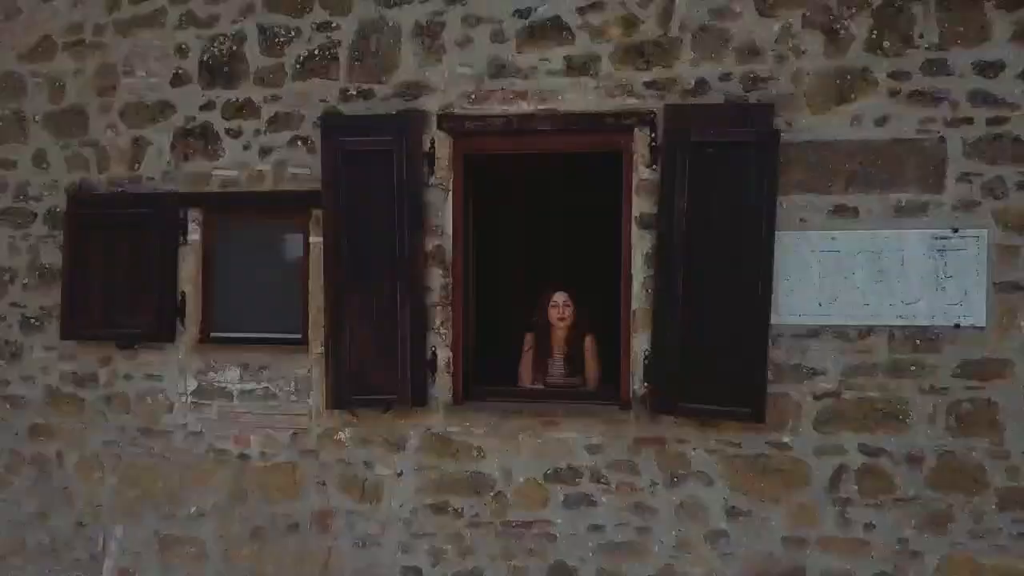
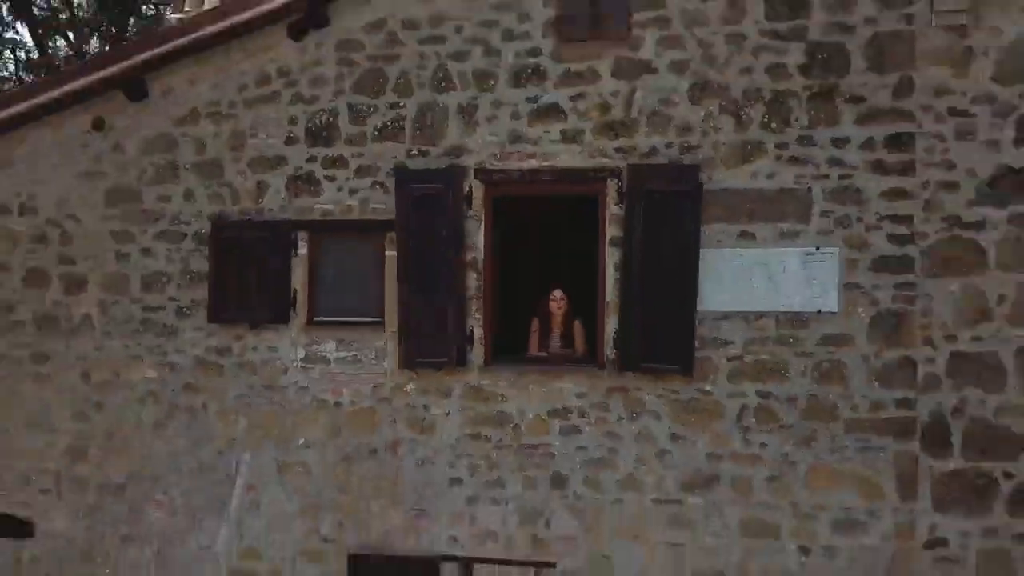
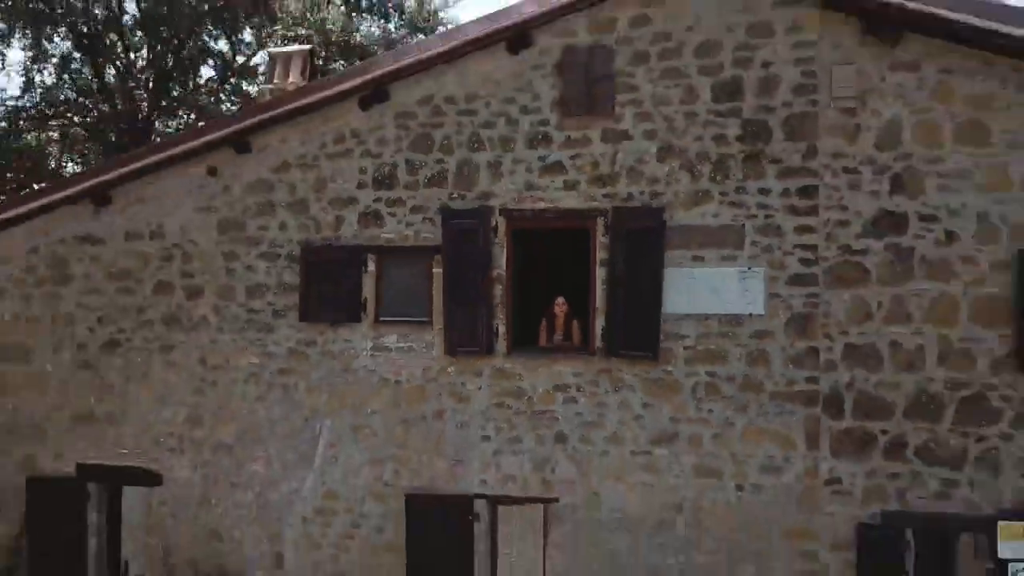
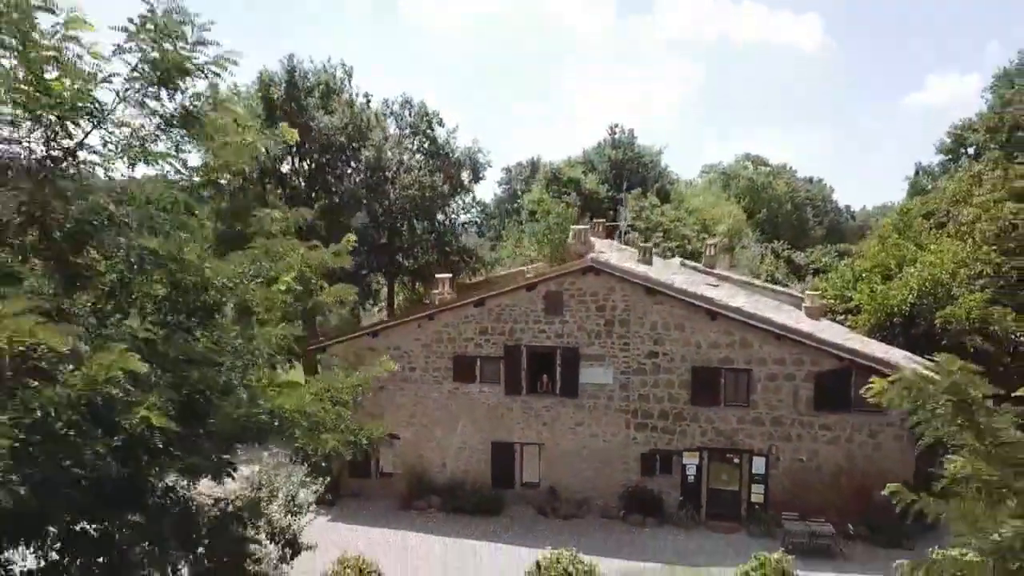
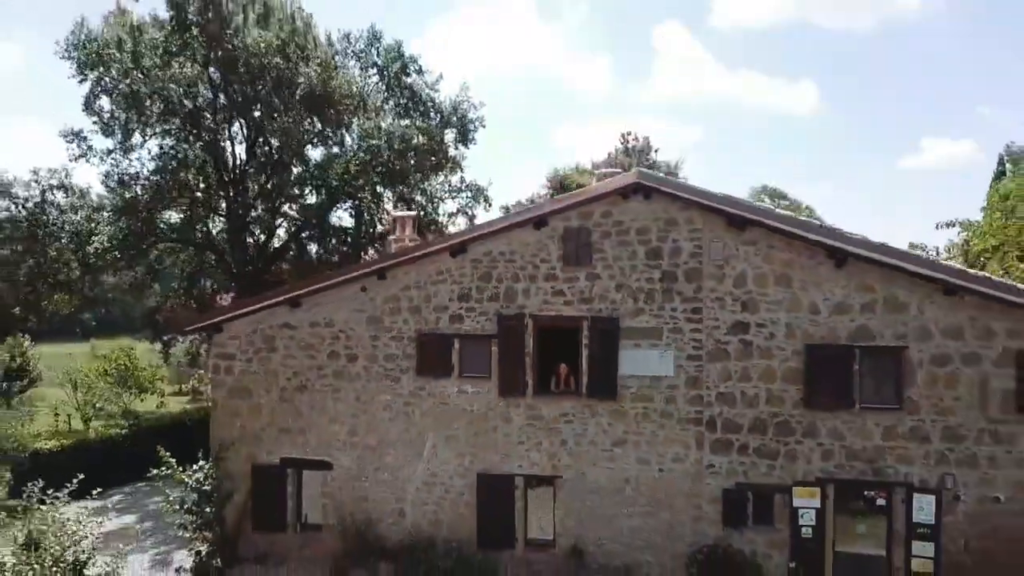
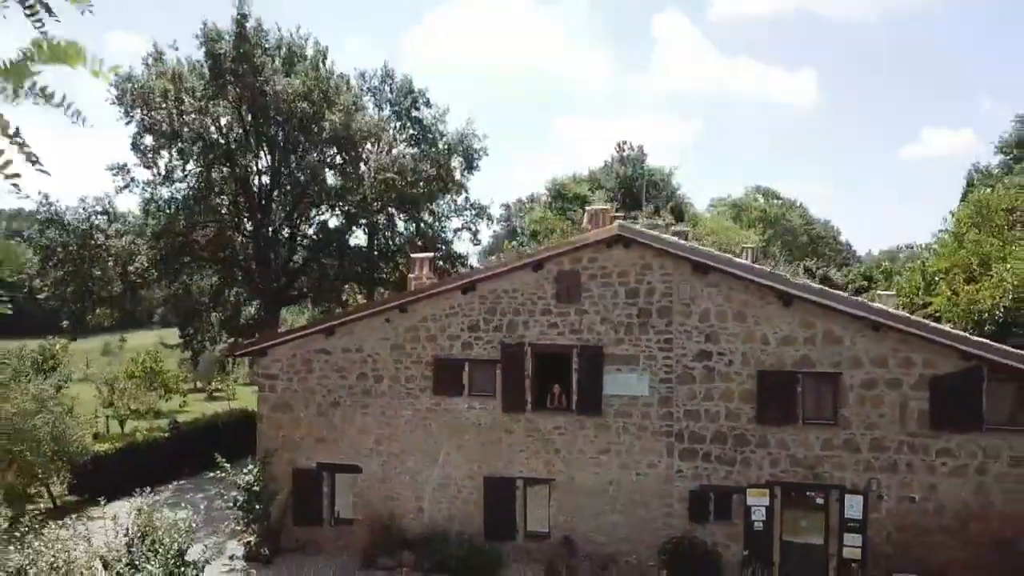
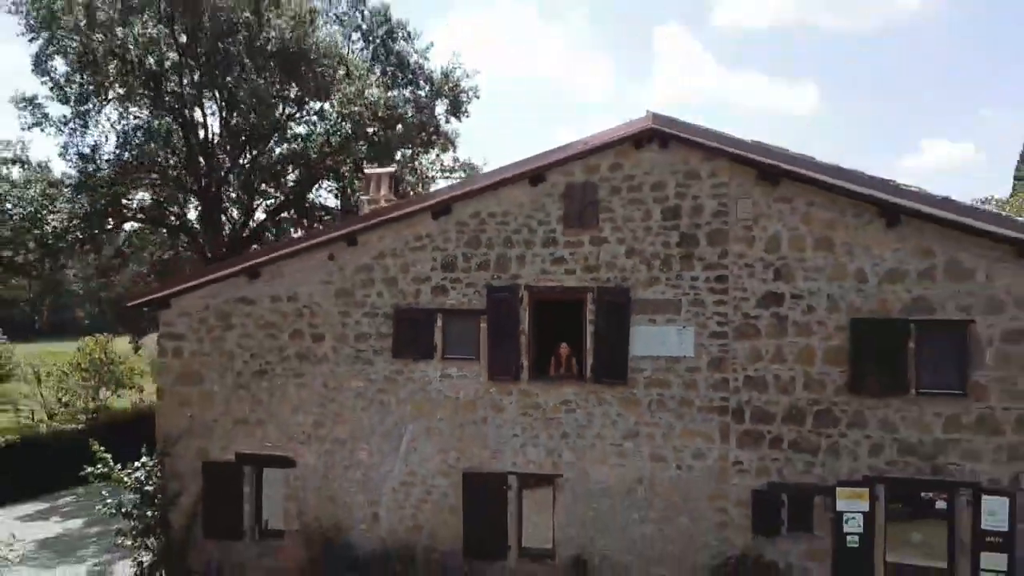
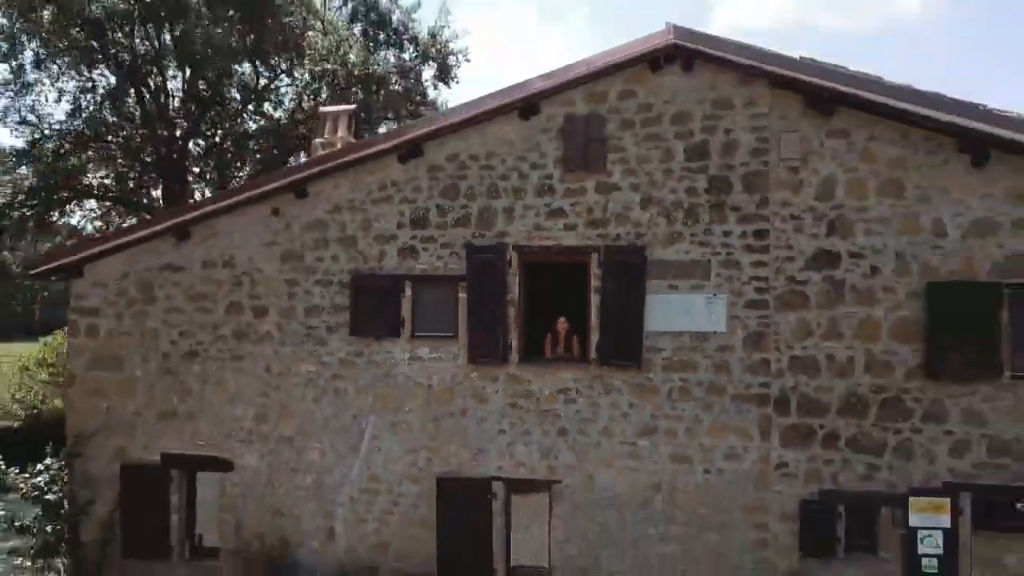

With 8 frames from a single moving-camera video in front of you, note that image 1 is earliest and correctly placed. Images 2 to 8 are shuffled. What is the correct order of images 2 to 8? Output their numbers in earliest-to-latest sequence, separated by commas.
2, 3, 8, 7, 5, 6, 4
